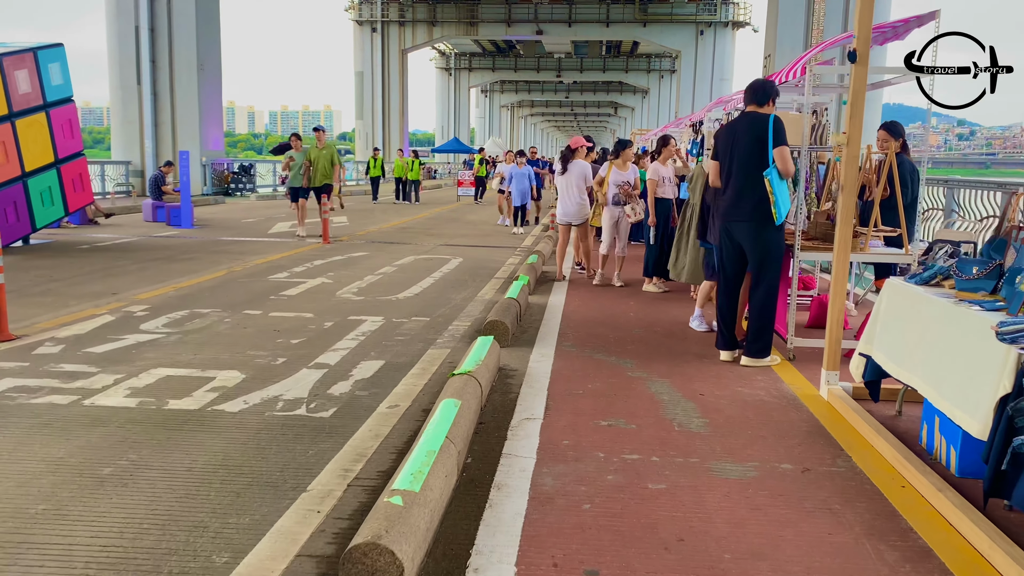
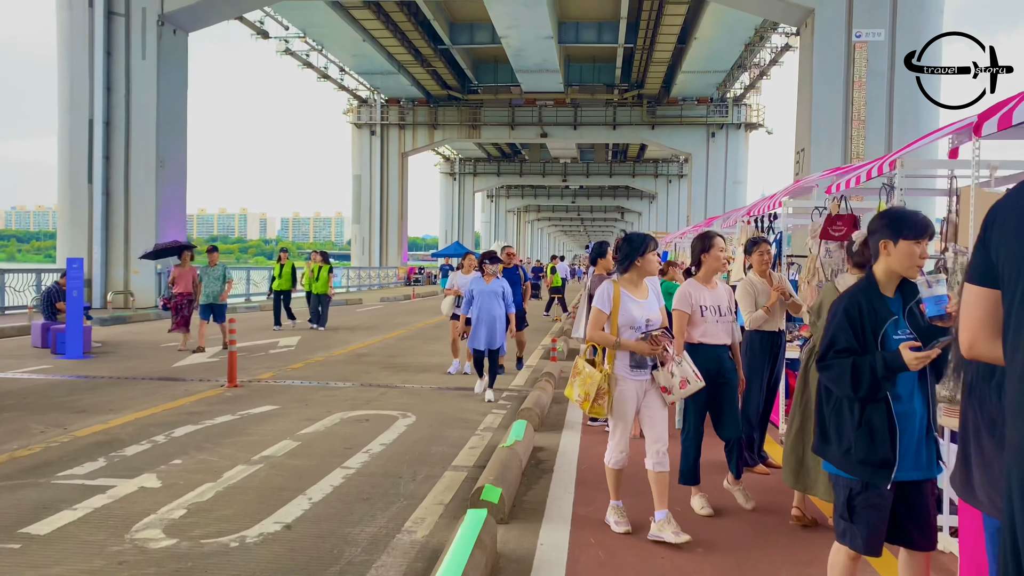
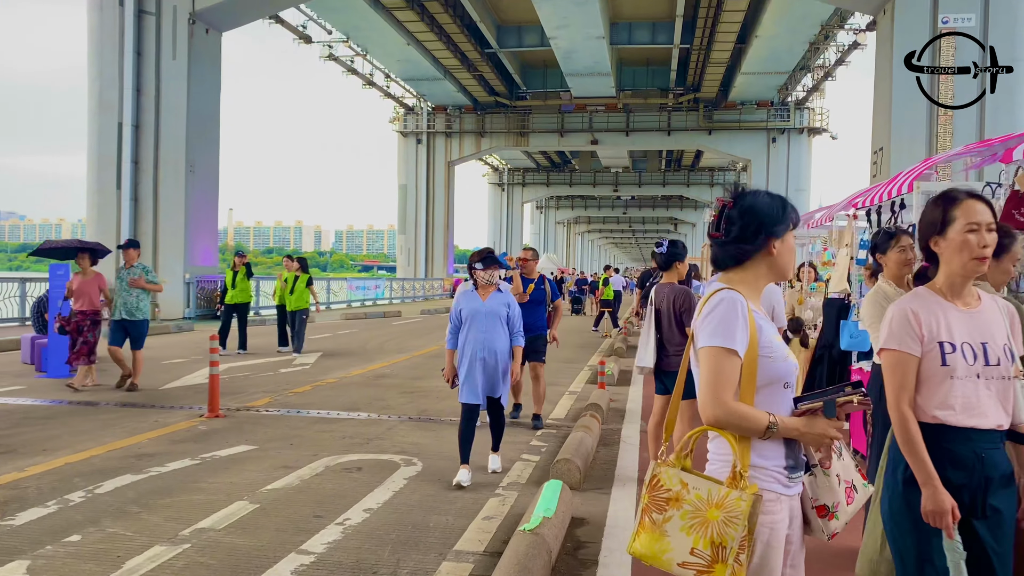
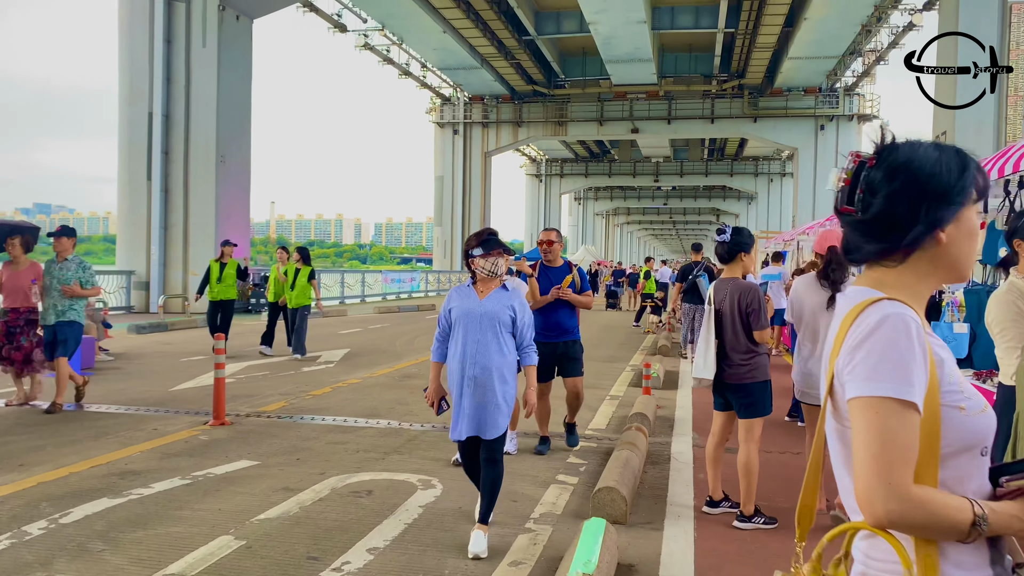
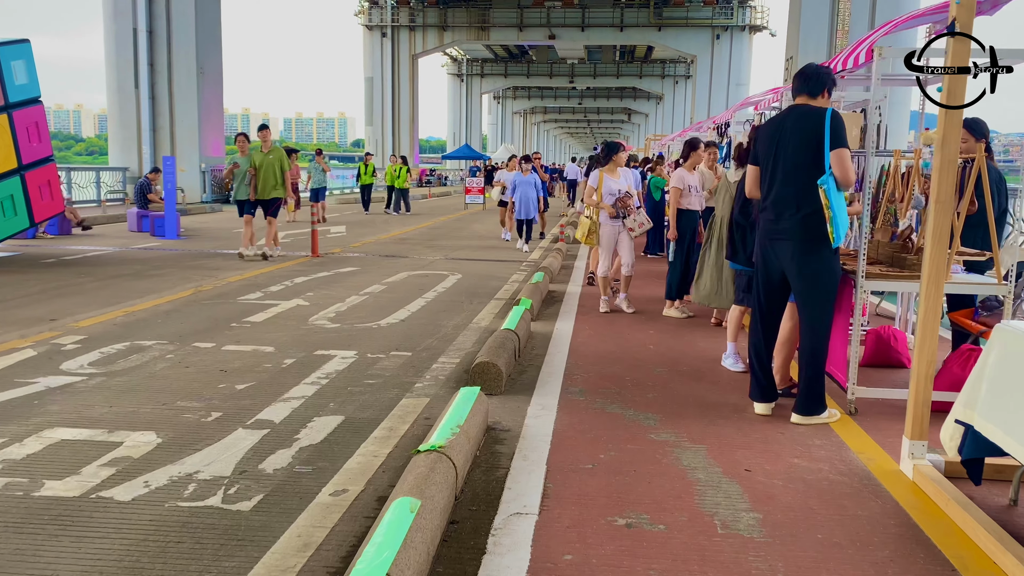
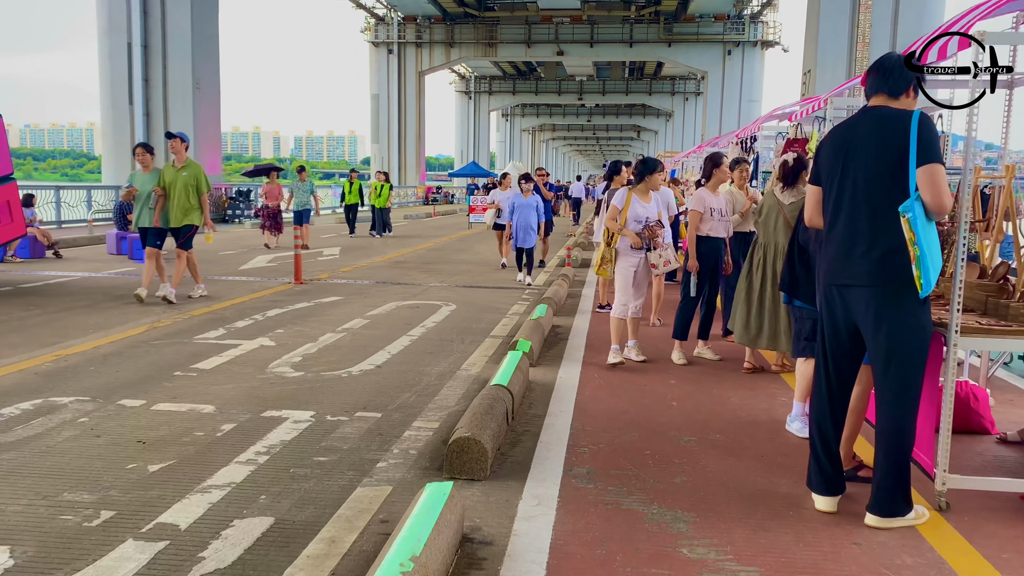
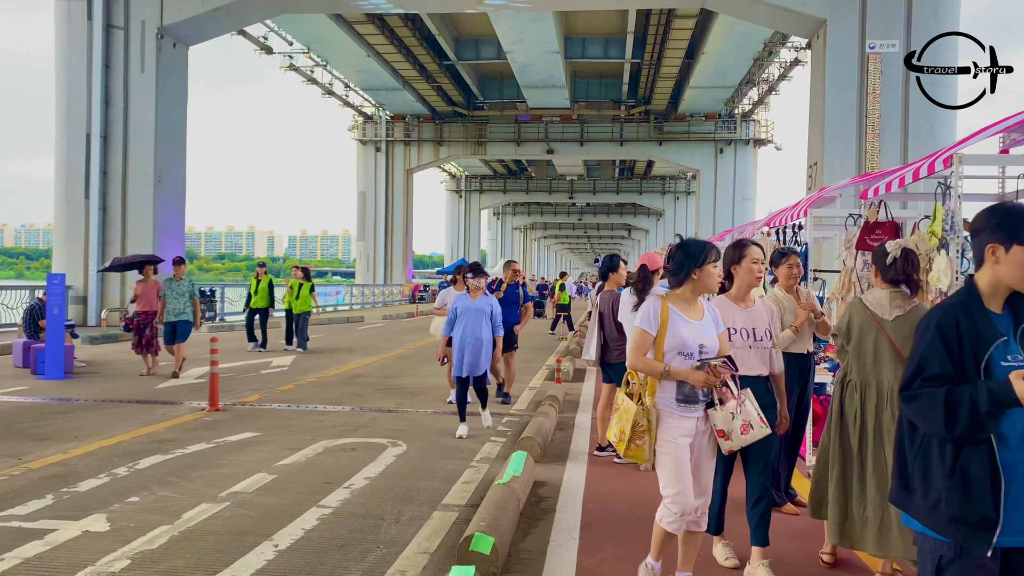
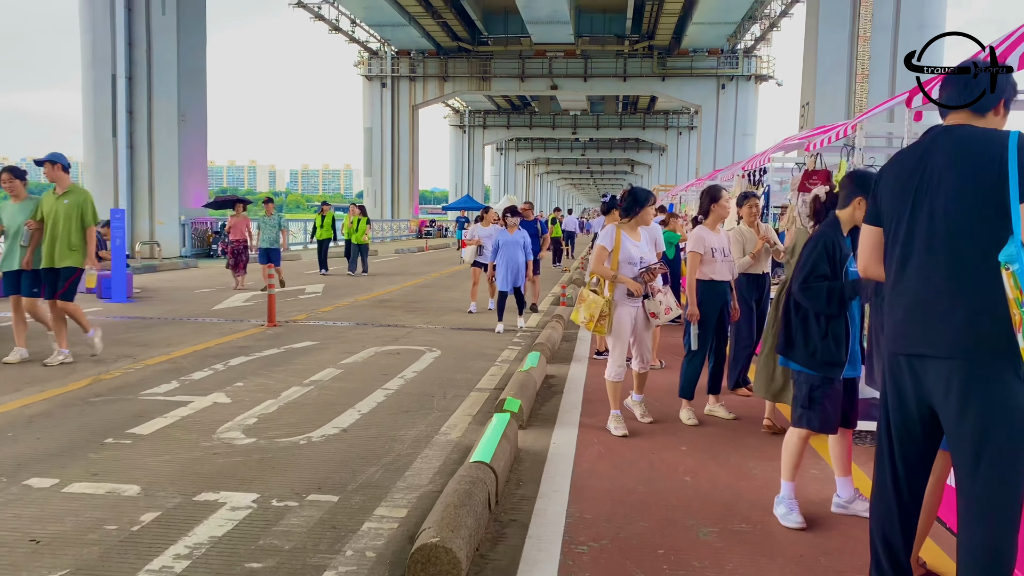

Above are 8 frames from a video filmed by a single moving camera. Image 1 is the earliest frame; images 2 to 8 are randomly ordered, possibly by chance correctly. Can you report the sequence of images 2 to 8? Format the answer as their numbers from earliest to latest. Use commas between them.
5, 6, 8, 2, 7, 3, 4
